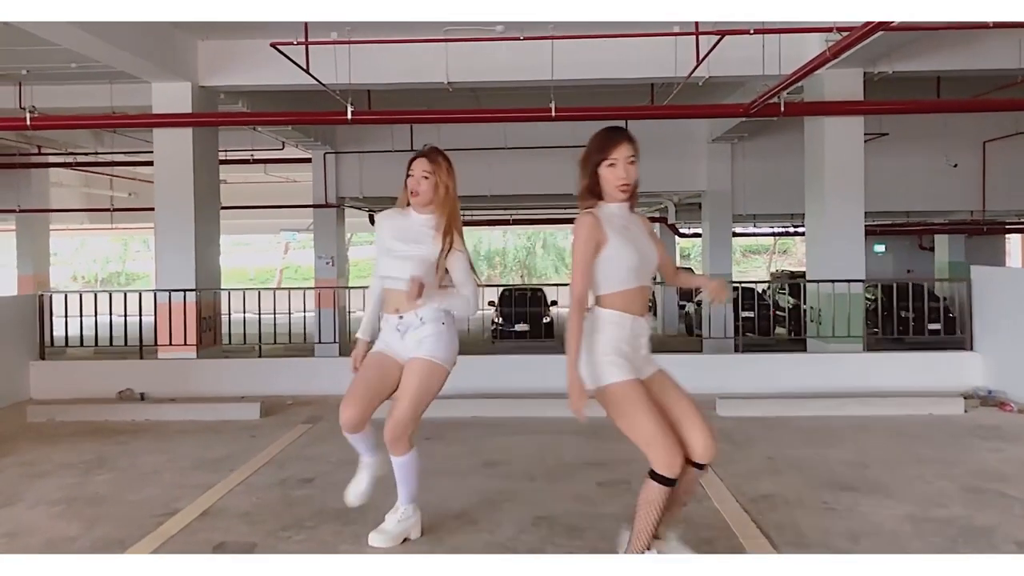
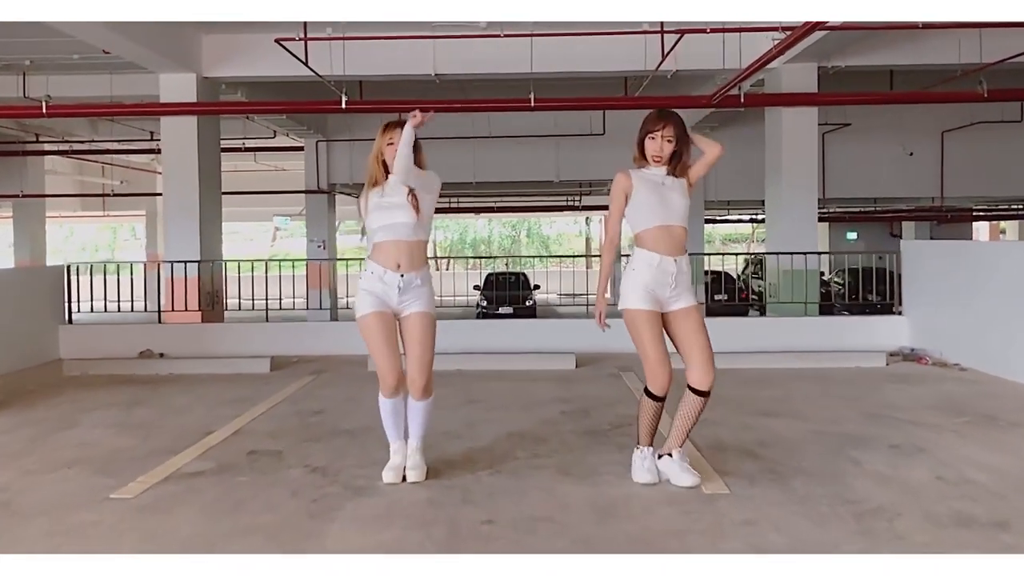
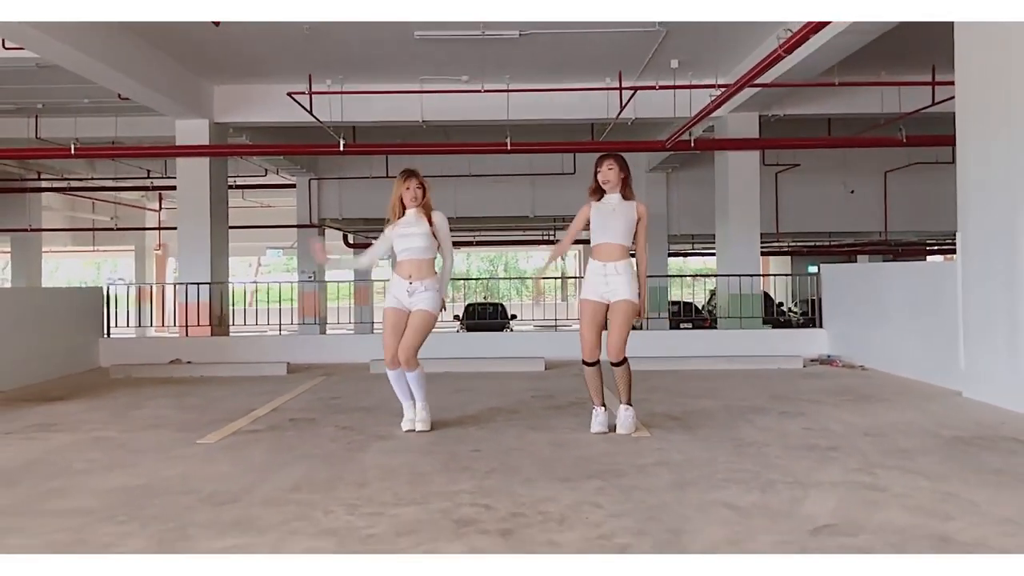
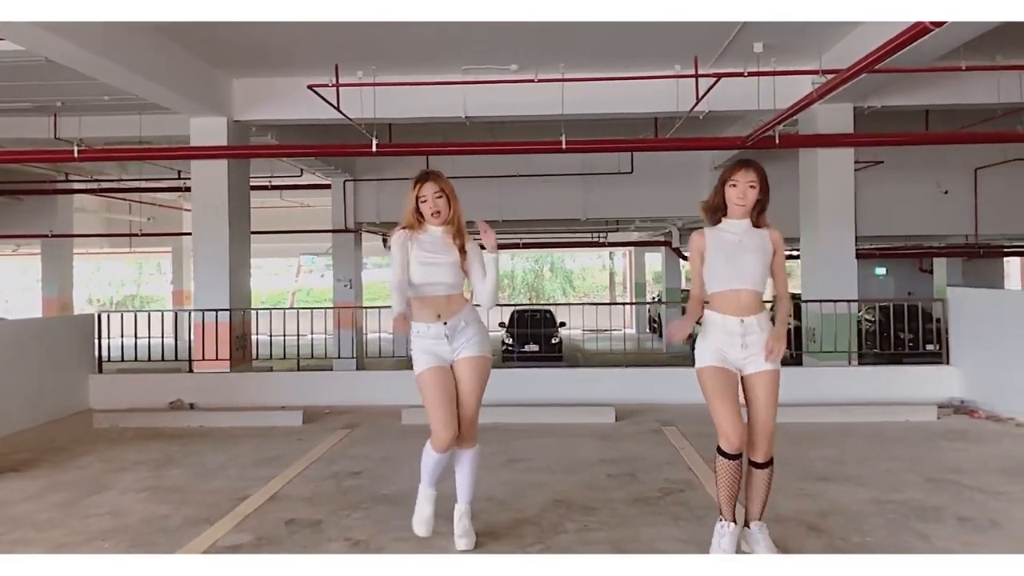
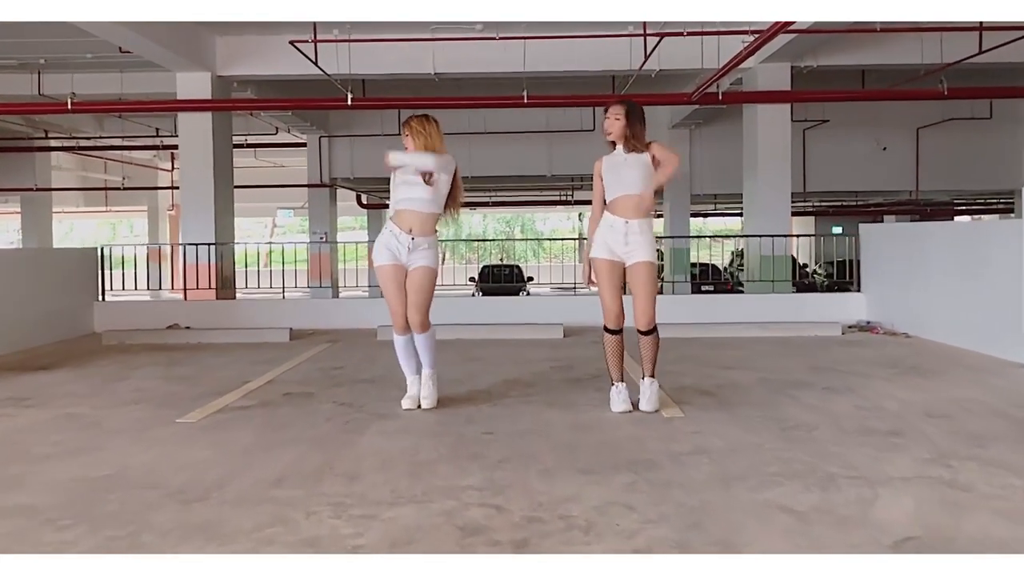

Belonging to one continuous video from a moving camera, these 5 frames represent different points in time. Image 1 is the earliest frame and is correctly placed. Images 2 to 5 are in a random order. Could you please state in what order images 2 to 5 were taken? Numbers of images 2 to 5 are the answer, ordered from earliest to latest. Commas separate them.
4, 3, 5, 2
